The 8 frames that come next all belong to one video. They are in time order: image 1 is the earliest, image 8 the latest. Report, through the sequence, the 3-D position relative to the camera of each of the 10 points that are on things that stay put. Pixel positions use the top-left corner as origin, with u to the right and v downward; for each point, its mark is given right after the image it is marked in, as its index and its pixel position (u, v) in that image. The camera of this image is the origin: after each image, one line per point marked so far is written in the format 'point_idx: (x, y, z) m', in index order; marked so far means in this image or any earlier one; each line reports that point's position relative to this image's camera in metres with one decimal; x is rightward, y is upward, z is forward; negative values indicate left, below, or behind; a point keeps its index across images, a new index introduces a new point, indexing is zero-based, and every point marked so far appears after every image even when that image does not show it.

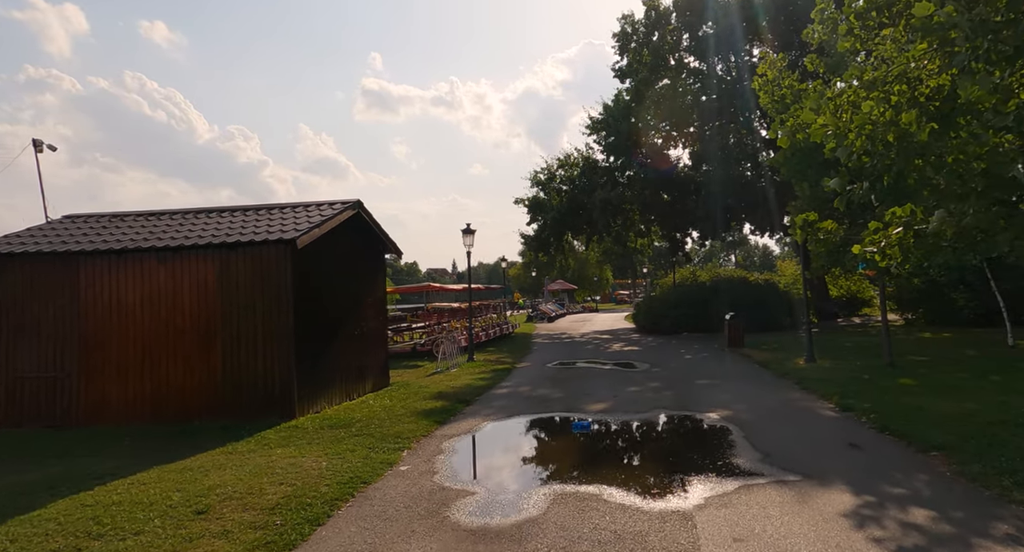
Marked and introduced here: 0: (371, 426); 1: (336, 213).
0: (-2.2, -2.3, +9.1) m
1: (-3.1, +1.1, +10.4) m
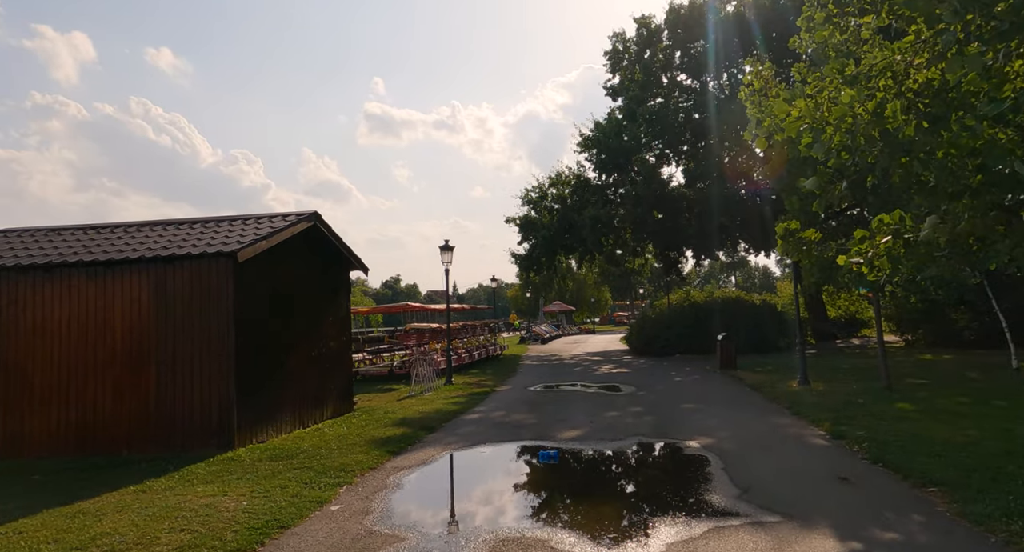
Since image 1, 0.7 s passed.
0: (-2.7, -2.5, +8.3) m
1: (-3.7, +0.8, +9.7) m
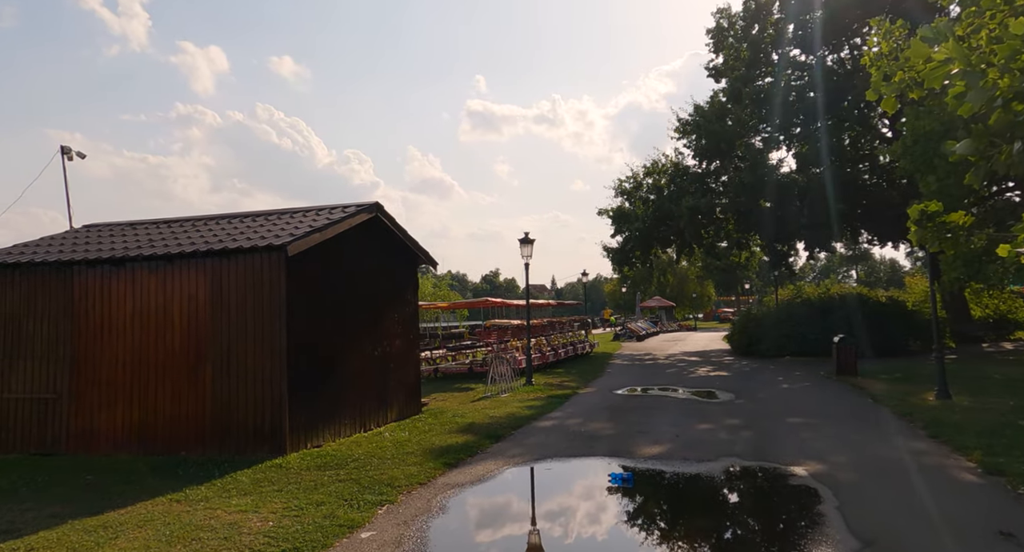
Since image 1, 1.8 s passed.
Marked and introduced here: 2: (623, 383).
0: (-1.9, -2.5, +7.7) m
1: (-2.6, +0.9, +9.3) m
2: (+3.4, -3.3, +18.1) m
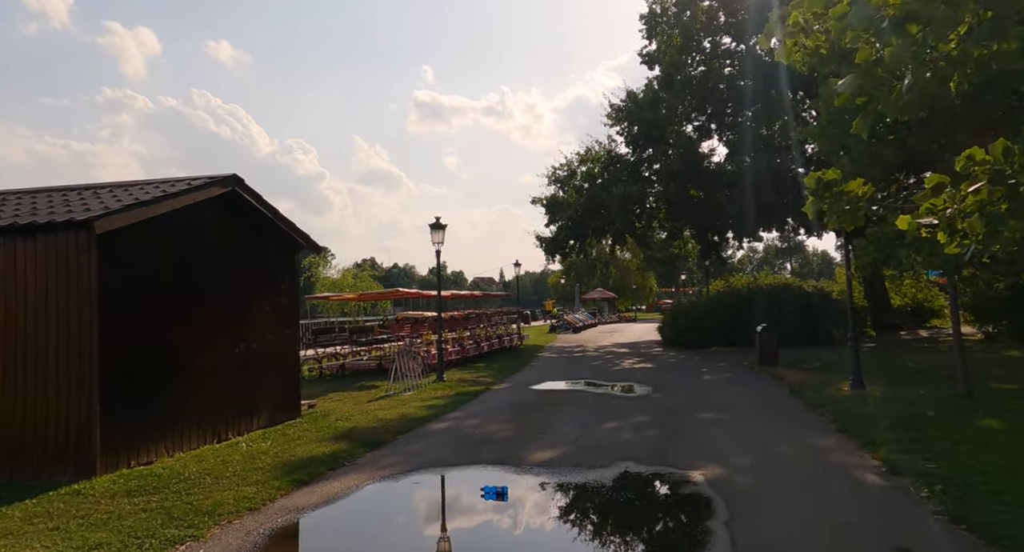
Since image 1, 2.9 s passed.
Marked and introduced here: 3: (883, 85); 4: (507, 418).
0: (-3.5, -2.3, +6.5) m
1: (-4.3, +1.1, +7.9) m
2: (+0.9, -2.9, +17.2) m
3: (+2.1, +1.1, +3.4) m
4: (-0.1, -2.6, +10.8) m
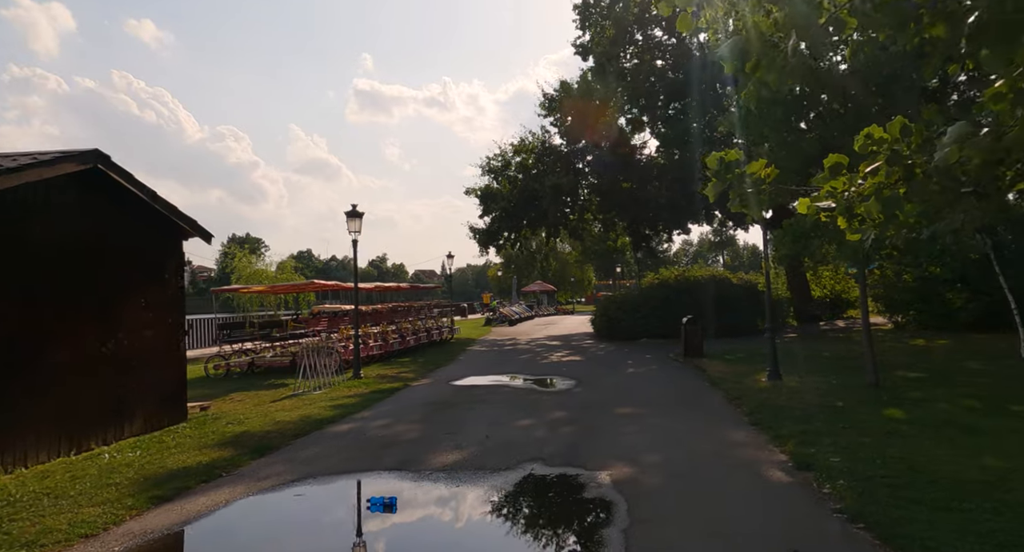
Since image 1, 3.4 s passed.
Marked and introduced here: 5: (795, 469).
0: (-4.5, -2.2, +5.5) m
1: (-5.5, +1.2, +6.8) m
2: (-1.2, -2.7, +16.7) m
3: (+1.3, +1.2, +3.0) m
4: (-1.6, -2.4, +10.2) m
5: (+3.1, -2.1, +6.6) m
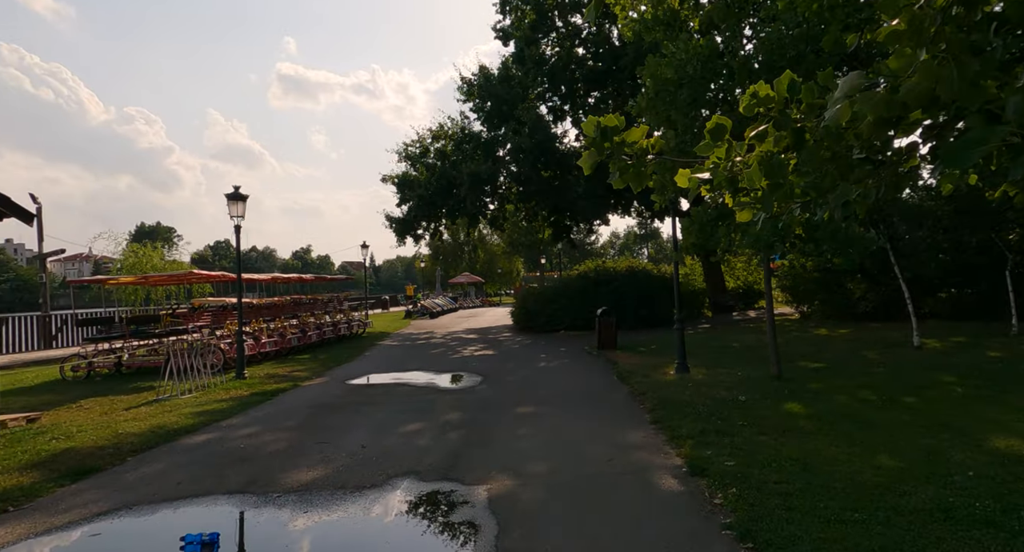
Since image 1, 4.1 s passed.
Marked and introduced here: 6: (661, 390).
0: (-5.7, -2.1, +4.1) m
1: (-6.8, +1.3, +5.2) m
2: (-3.7, -2.4, +15.6) m
3: (+0.4, +1.2, +2.2) m
4: (-3.3, -2.3, +9.1) m
5: (+1.8, -2.0, +6.1) m
6: (+2.7, -2.0, +10.6) m
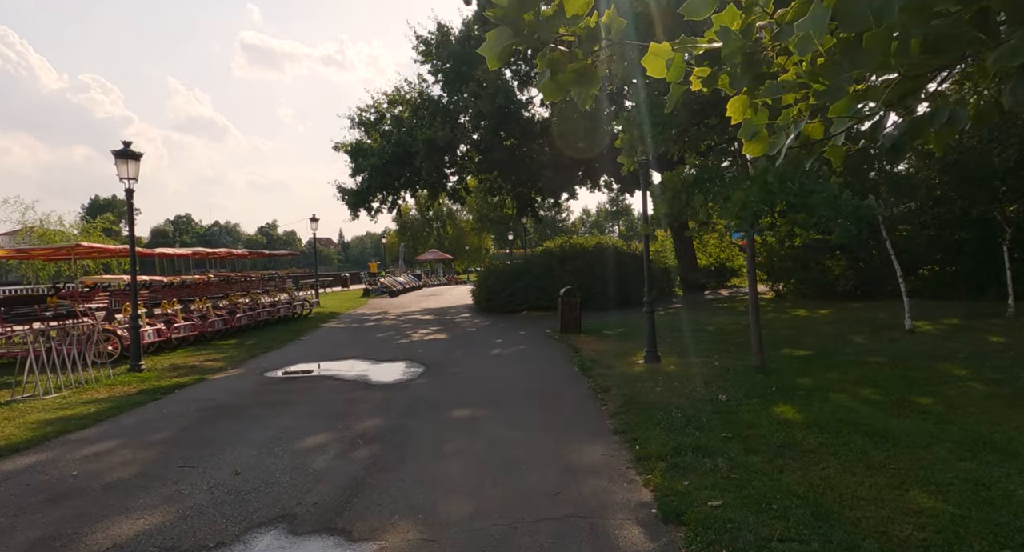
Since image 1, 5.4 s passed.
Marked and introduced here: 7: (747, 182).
0: (-6.3, -2.0, +2.1) m
1: (-7.5, +1.5, +3.1) m
2: (-4.9, -1.9, +13.7) m
3: (-0.1, +1.3, +0.4) m
4: (-4.2, -1.9, +7.2) m
5: (+1.1, -1.8, +4.4) m
6: (+1.7, -1.7, +9.0) m
7: (+3.3, +1.3, +8.5) m
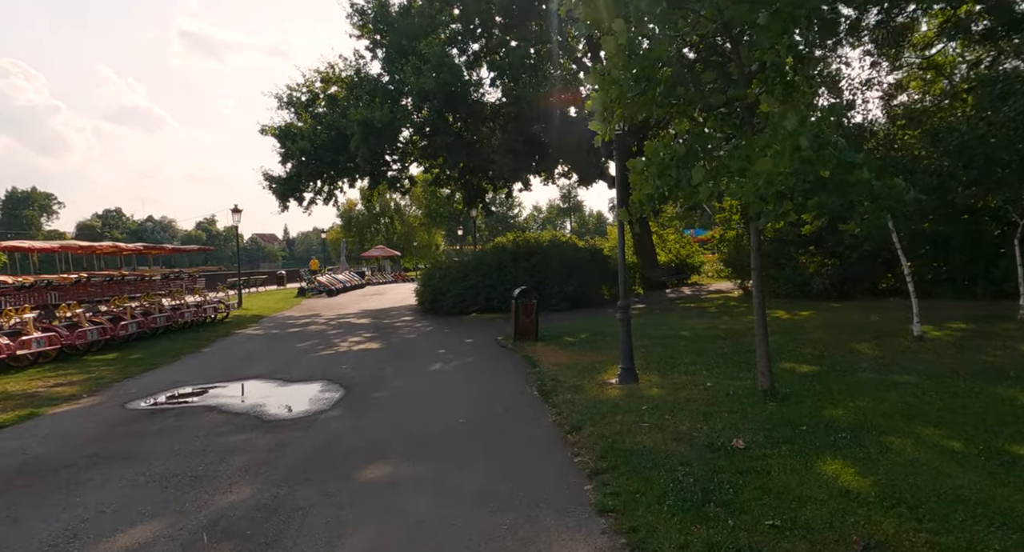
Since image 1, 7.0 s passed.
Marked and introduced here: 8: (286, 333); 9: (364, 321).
0: (-6.4, -2.0, -0.7) m
1: (-7.7, +1.5, +0.1) m
2: (-5.9, -1.9, +10.9) m
3: (-0.1, +1.2, -2.0) m
4: (-4.7, -2.0, +4.5) m
5: (+0.8, -1.8, +2.2) m
6: (+1.1, -1.7, +6.8) m
7: (+2.7, +1.3, +6.3) m
8: (-6.6, -1.7, +17.4) m
9: (-4.9, -1.5, +19.9) m
